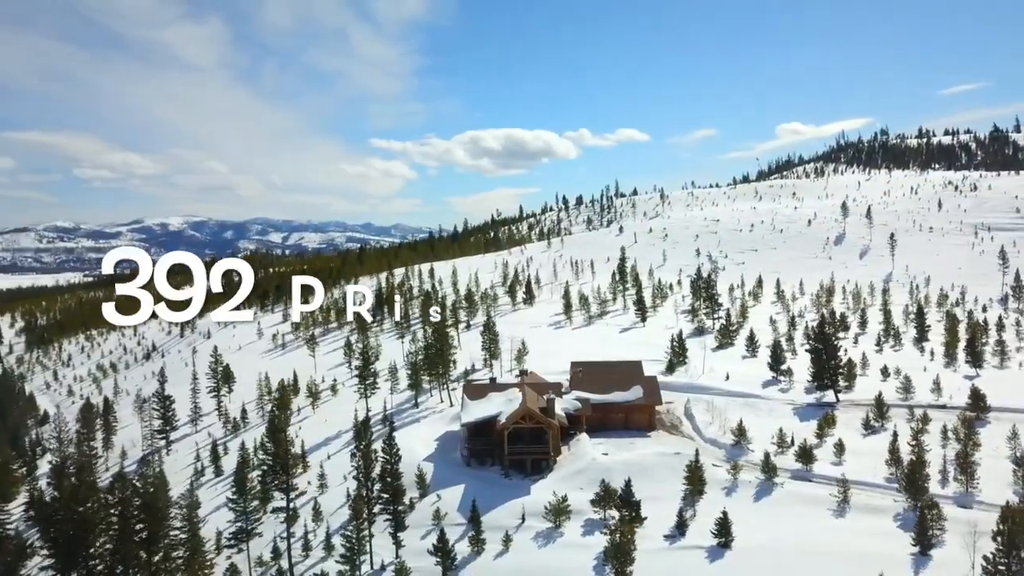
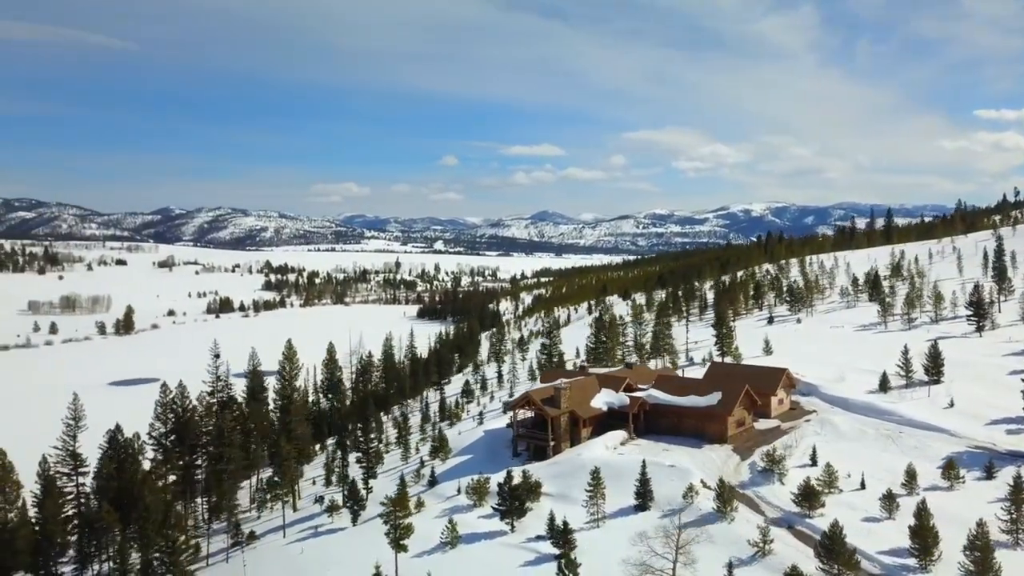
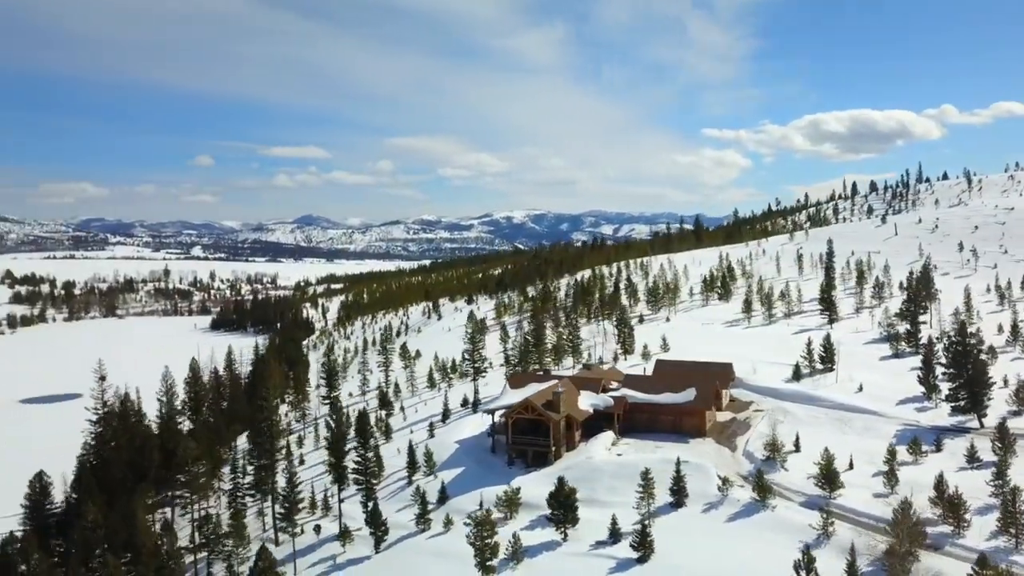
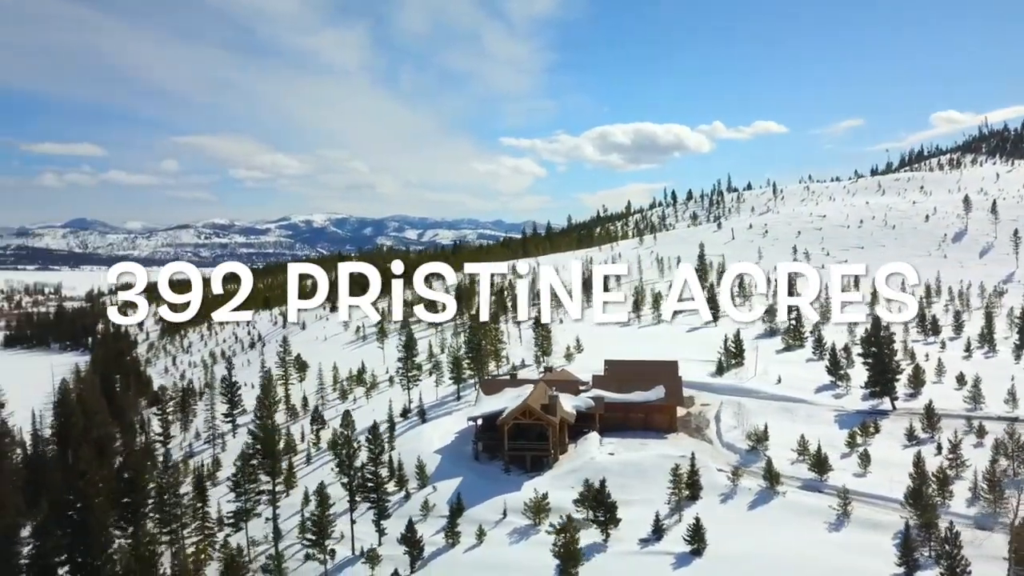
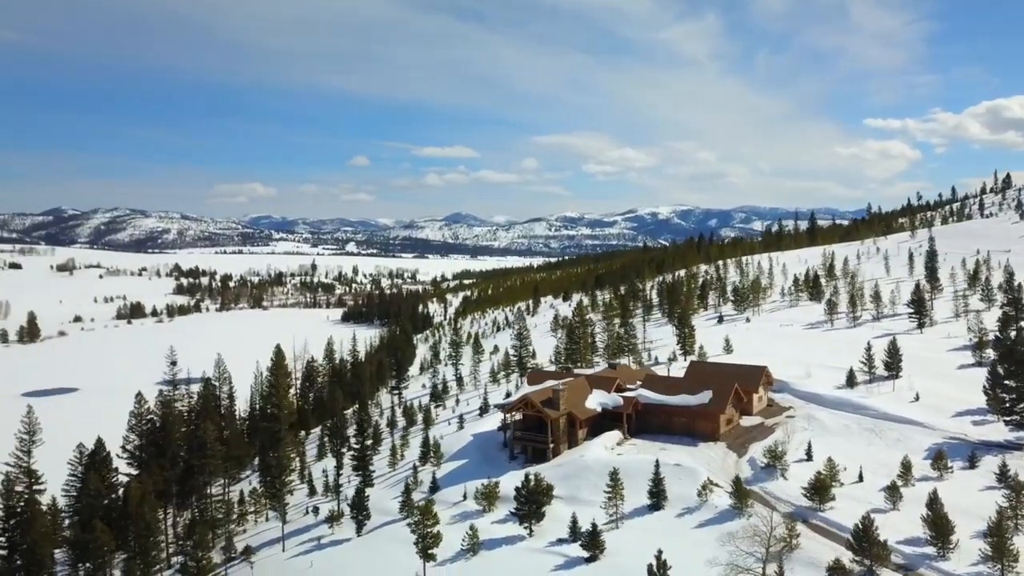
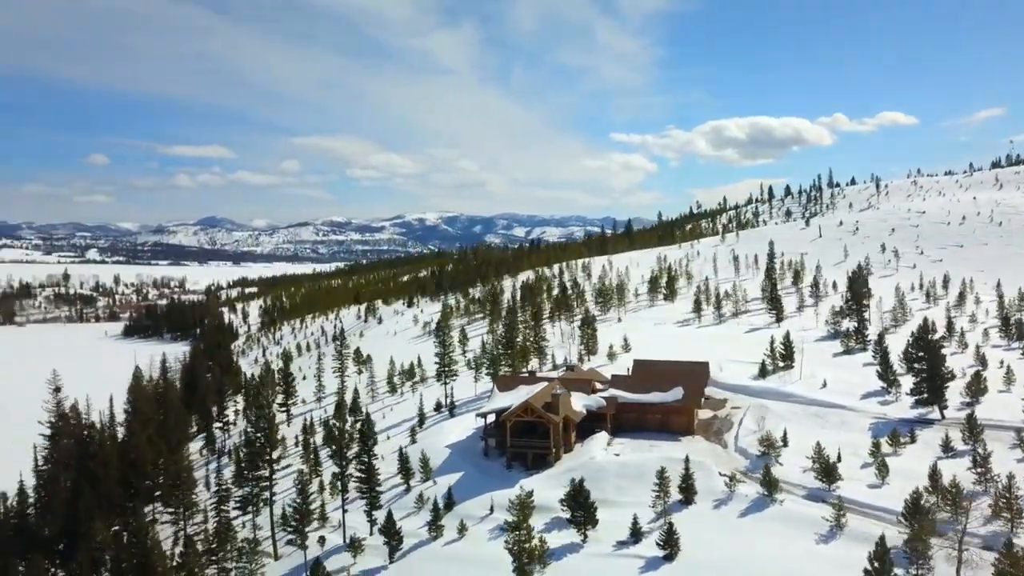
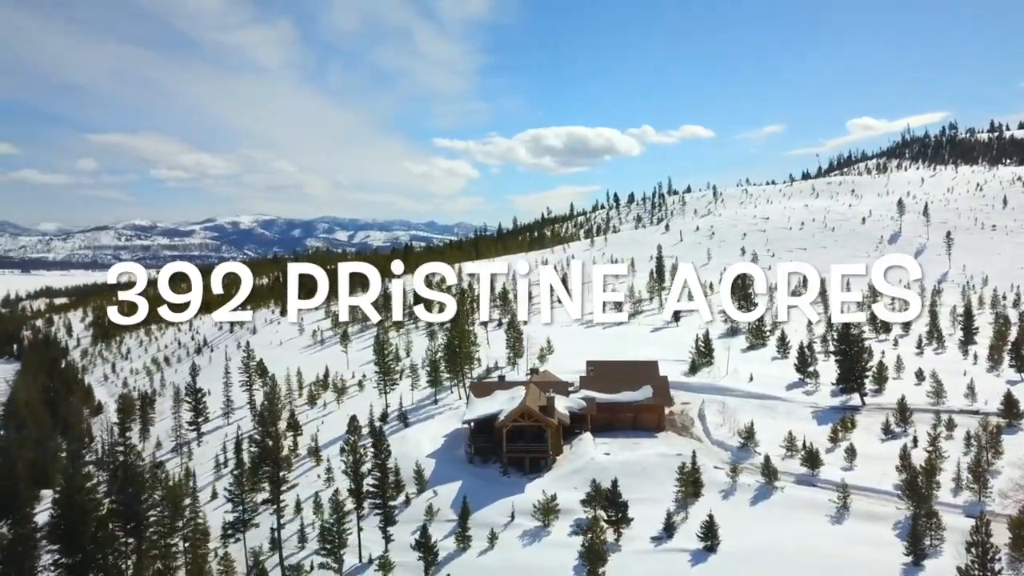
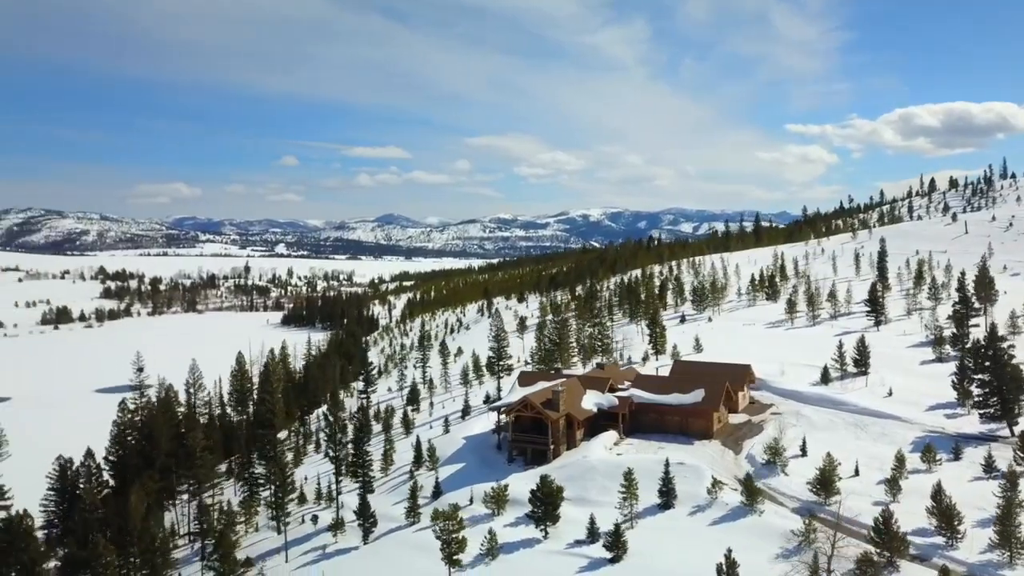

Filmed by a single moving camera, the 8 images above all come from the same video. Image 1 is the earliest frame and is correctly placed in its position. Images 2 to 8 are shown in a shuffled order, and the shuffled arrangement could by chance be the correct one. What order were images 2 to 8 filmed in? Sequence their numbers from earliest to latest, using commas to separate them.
7, 4, 6, 3, 8, 5, 2
